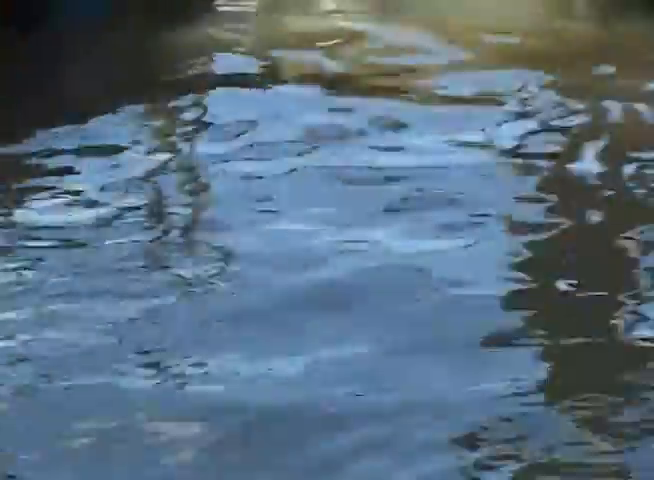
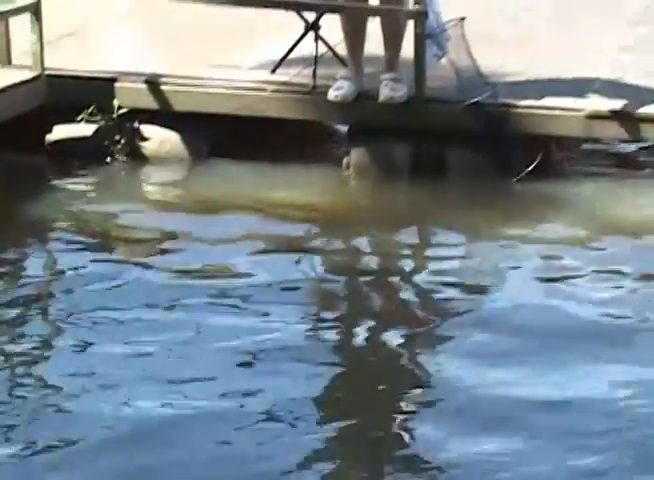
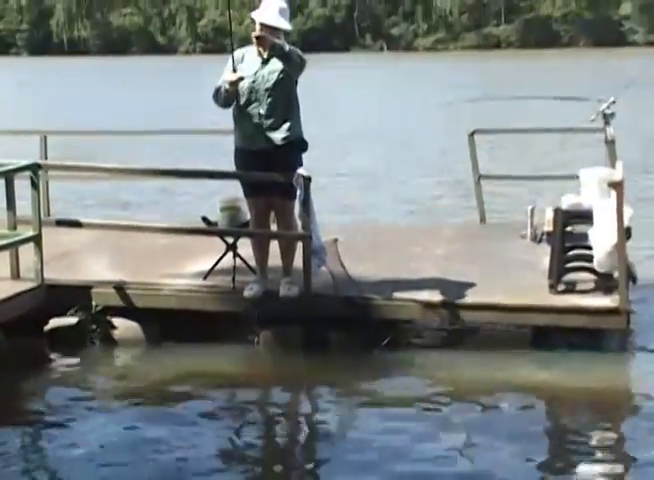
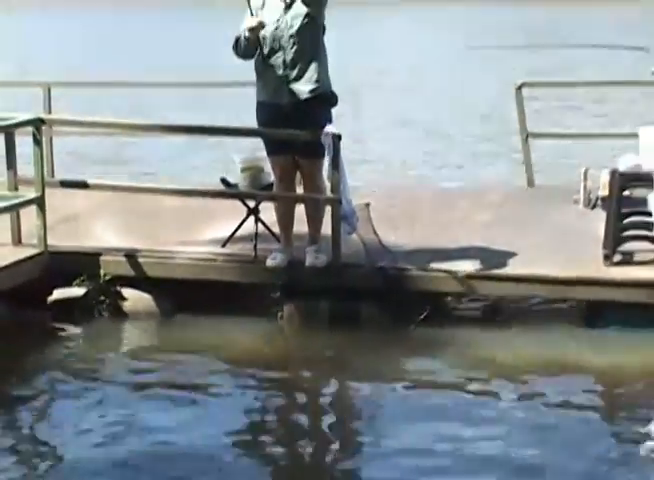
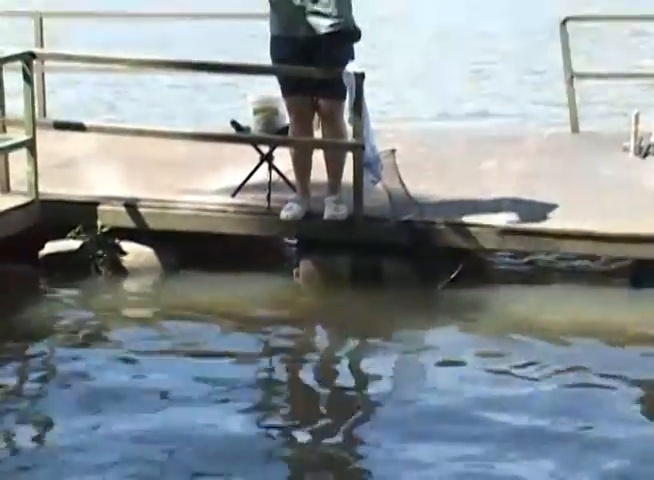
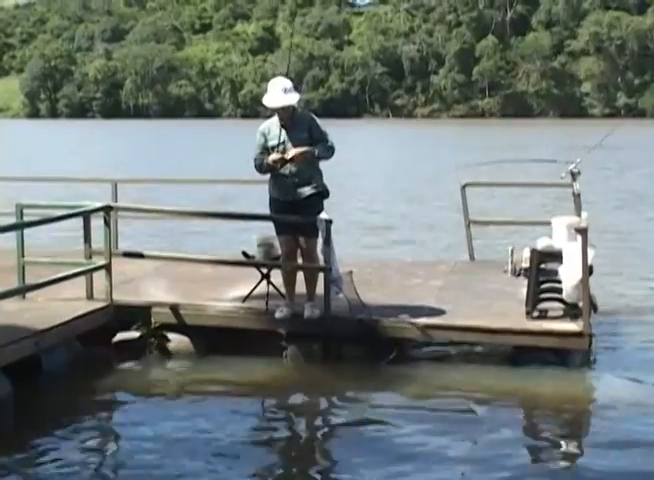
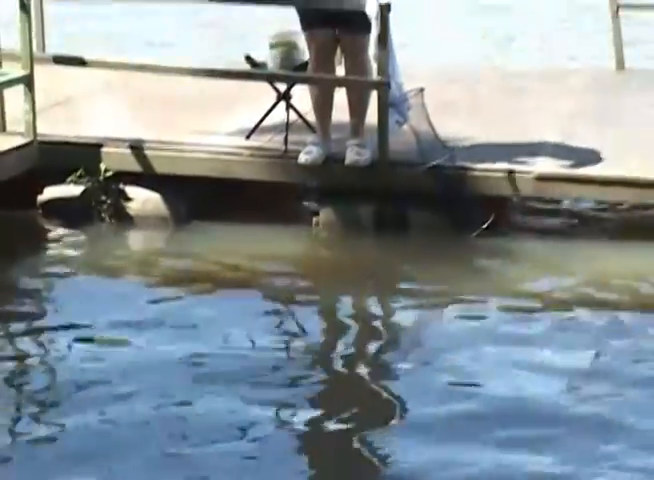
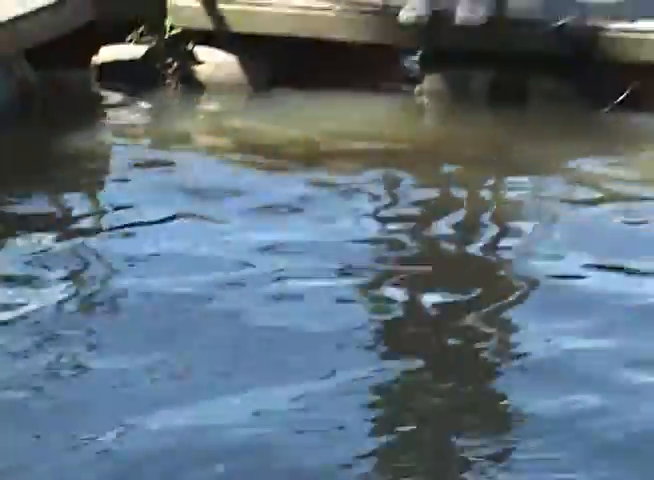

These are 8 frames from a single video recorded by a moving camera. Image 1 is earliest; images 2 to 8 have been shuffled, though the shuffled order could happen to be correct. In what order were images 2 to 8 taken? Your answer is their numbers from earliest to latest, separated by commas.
8, 2, 7, 5, 4, 3, 6
